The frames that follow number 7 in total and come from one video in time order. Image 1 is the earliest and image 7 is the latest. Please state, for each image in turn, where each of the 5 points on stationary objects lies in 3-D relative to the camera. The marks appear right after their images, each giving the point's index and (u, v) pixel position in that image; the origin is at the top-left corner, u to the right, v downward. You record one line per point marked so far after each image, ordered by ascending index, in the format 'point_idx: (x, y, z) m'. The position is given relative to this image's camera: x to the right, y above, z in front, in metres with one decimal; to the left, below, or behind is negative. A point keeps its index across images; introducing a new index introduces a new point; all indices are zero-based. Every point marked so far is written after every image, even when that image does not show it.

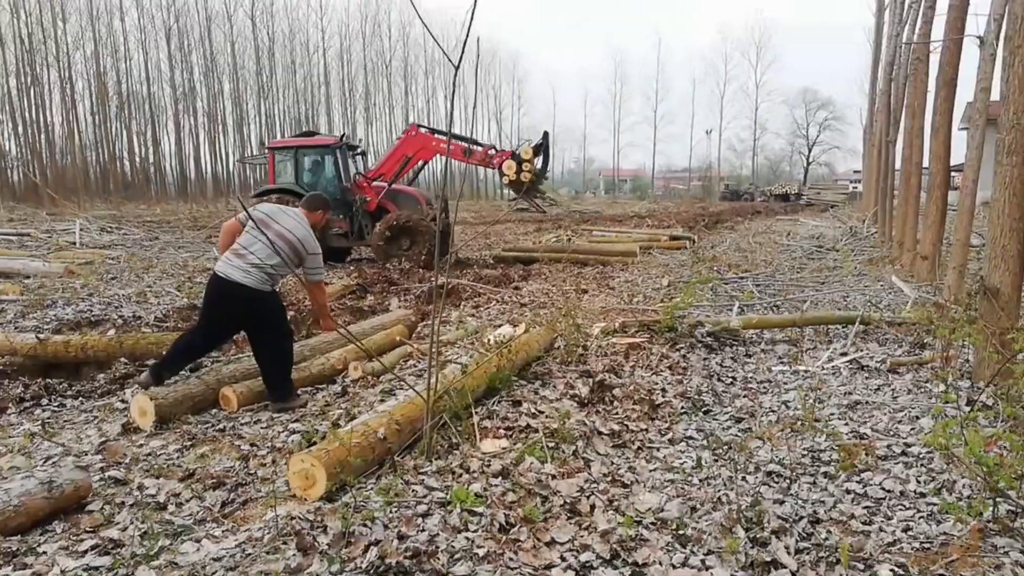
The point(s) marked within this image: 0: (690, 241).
0: (+4.0, +1.0, +16.8) m
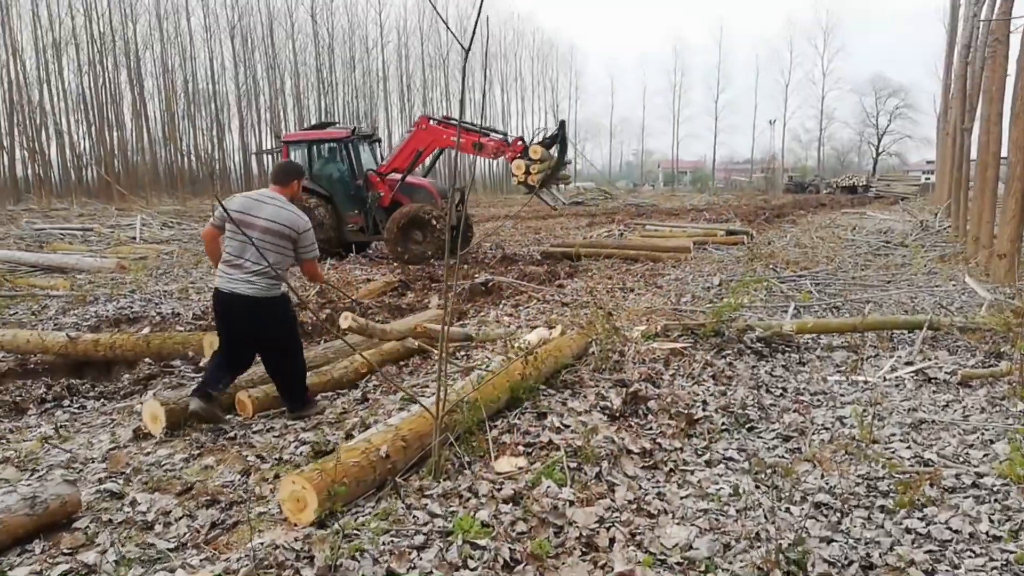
0: (+5.0, +1.1, +16.1) m
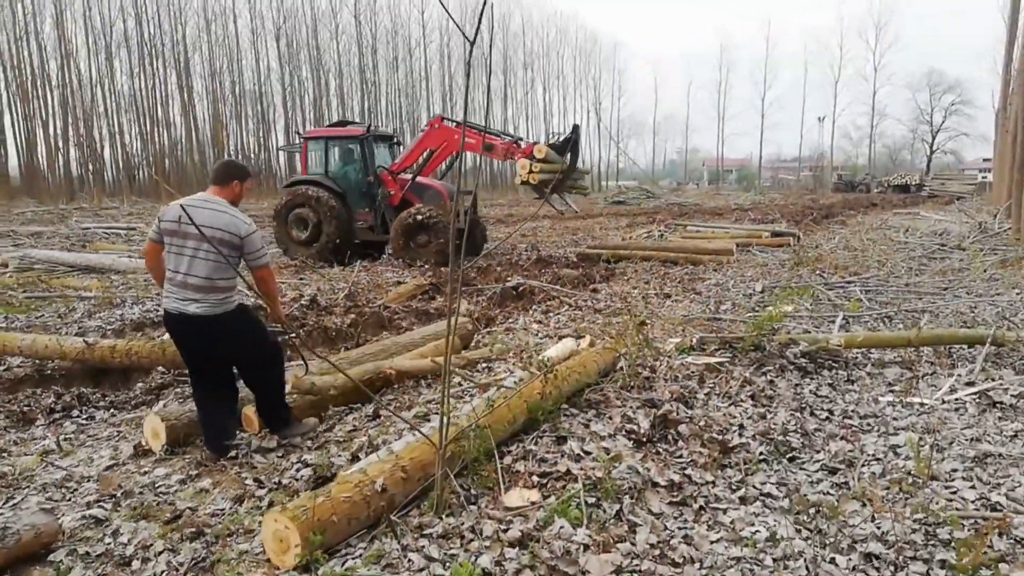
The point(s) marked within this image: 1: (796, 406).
0: (+5.8, +1.0, +15.5) m
1: (+1.6, -0.7, +4.3) m
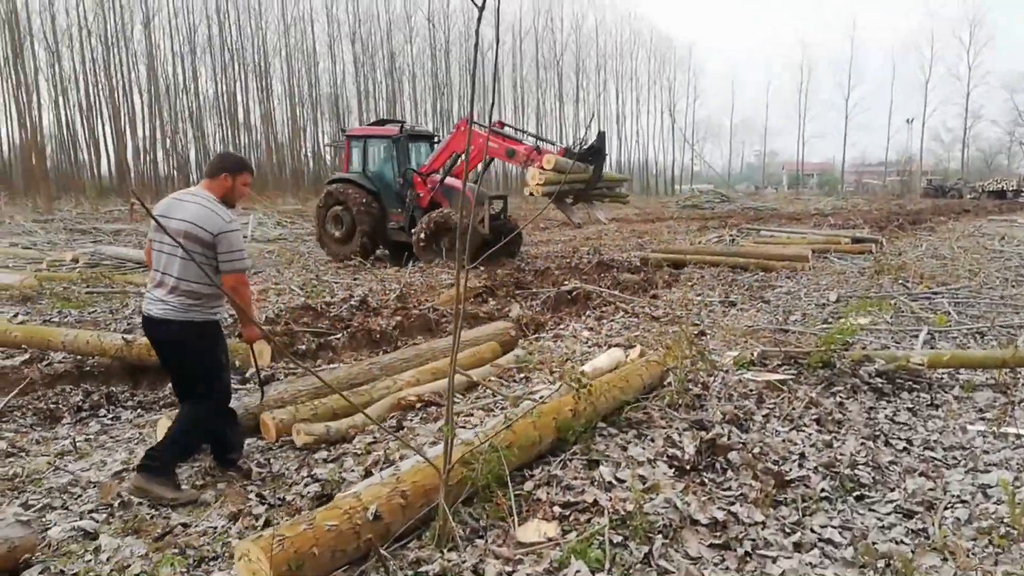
0: (+7.0, +0.8, +14.6) m
1: (+1.8, -0.7, +3.8) m
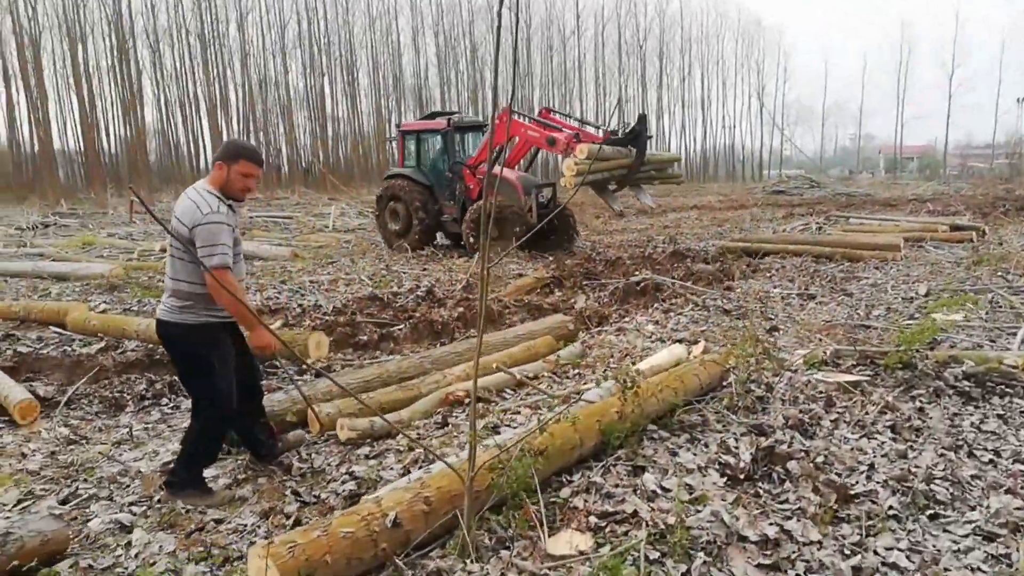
0: (+8.4, +1.0, +13.6) m
1: (+2.0, -0.7, +3.4) m
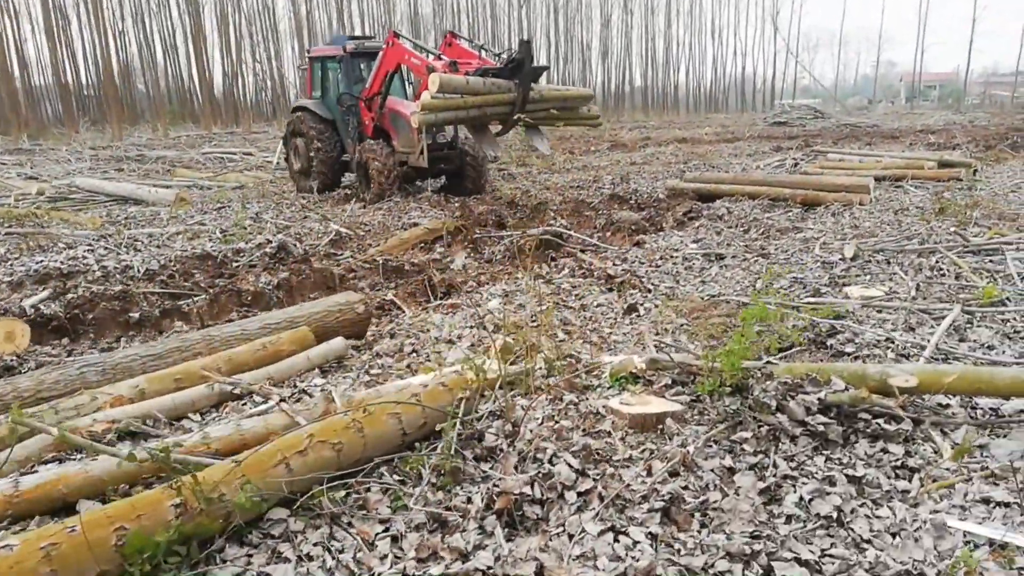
0: (+7.2, +1.9, +12.0) m
1: (+0.6, -0.7, +2.1) m
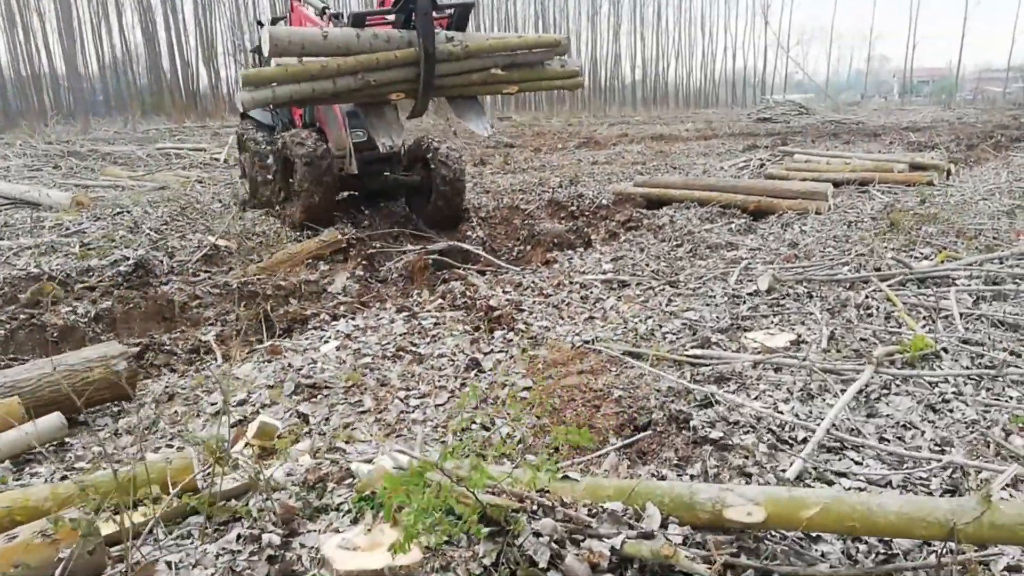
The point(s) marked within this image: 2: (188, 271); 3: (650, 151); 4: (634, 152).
0: (+6.3, +1.7, +11.1) m
1: (-0.2, -1.0, +1.2) m
2: (-2.7, +0.1, +6.2) m
3: (+3.3, +3.3, +18.4) m
4: (+2.7, +3.3, +18.1) m
